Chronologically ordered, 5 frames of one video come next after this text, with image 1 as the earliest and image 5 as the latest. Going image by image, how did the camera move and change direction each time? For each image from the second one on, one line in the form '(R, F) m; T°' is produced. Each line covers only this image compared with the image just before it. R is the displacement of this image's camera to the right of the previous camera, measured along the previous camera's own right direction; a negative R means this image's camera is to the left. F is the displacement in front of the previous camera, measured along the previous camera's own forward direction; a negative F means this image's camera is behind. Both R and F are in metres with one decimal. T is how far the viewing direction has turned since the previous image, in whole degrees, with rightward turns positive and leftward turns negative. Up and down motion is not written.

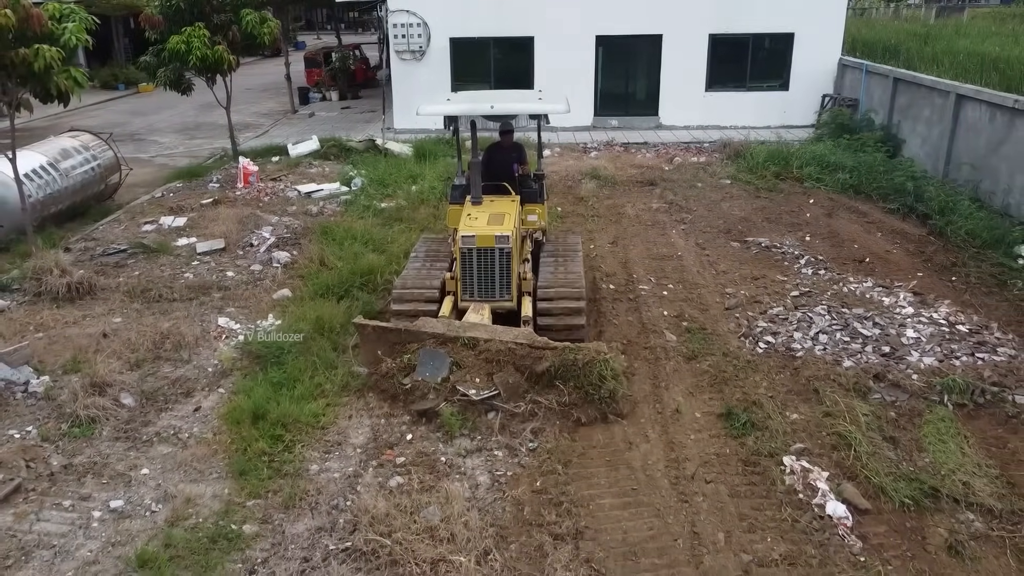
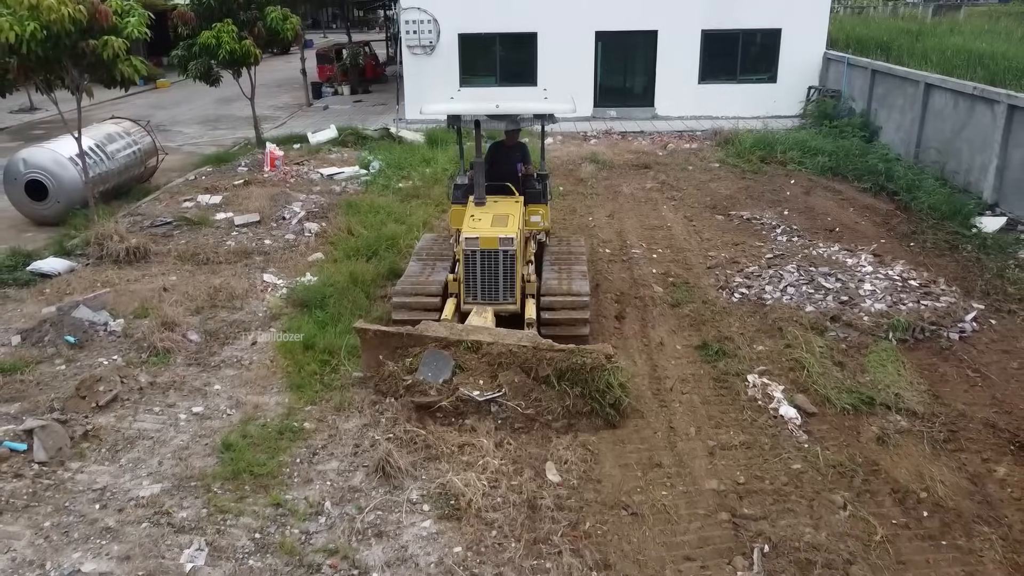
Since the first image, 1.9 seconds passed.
(-0.1, -1.0) m; 0°
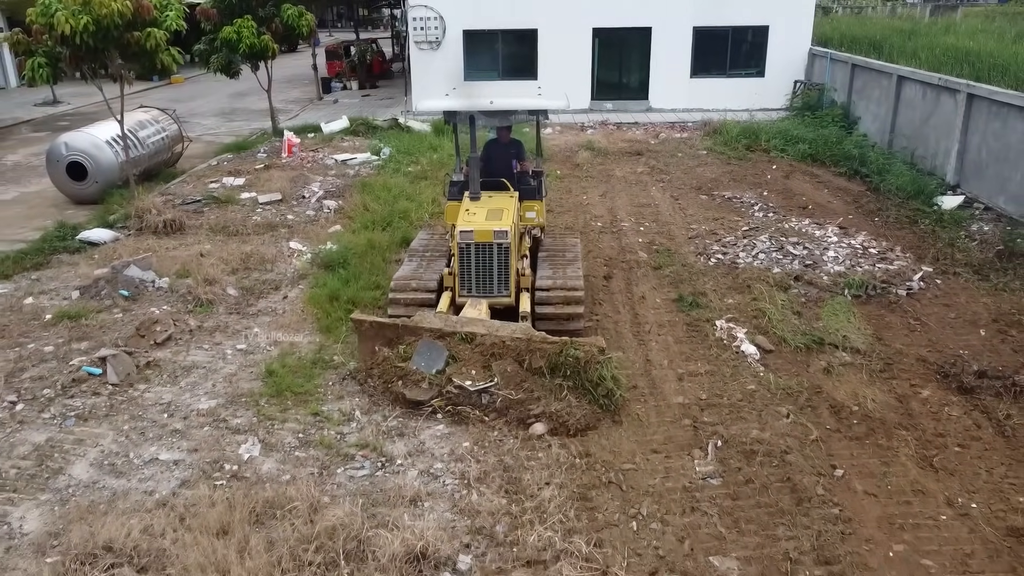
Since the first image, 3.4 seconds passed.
(0.0, -0.9) m; 0°
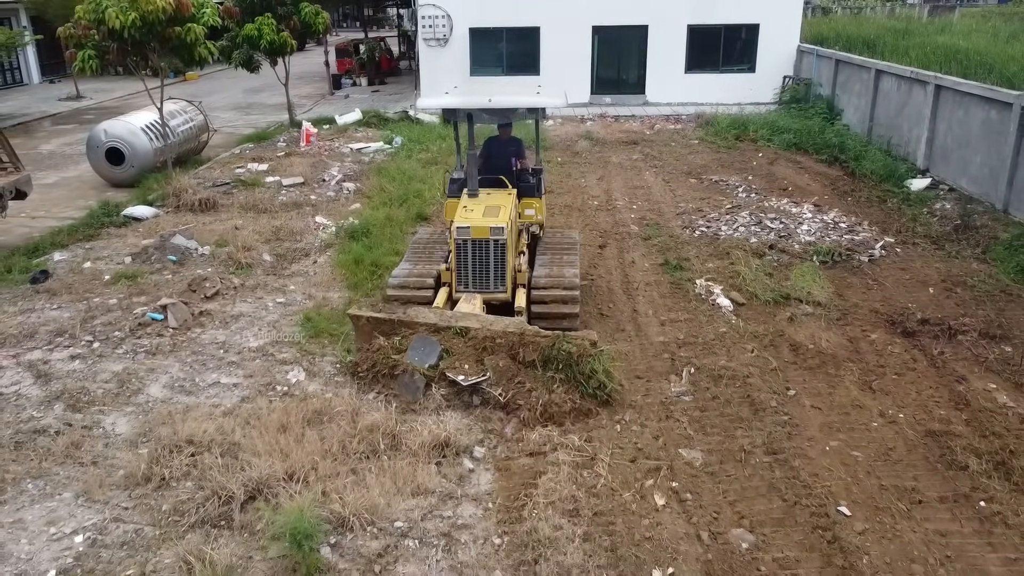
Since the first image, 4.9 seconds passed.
(0.0, -0.9) m; 0°
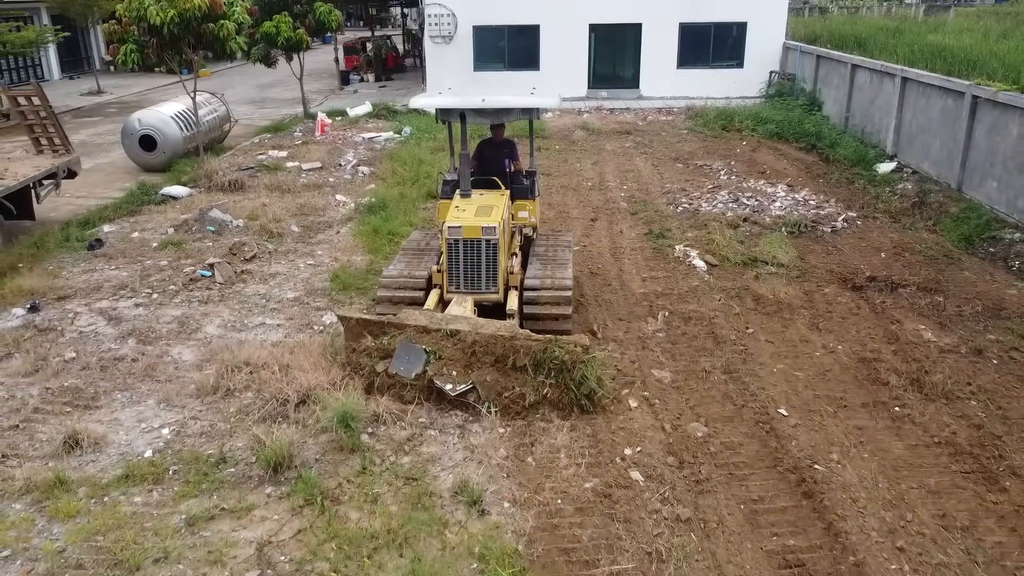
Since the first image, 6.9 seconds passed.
(0.0, -1.0) m; 0°
